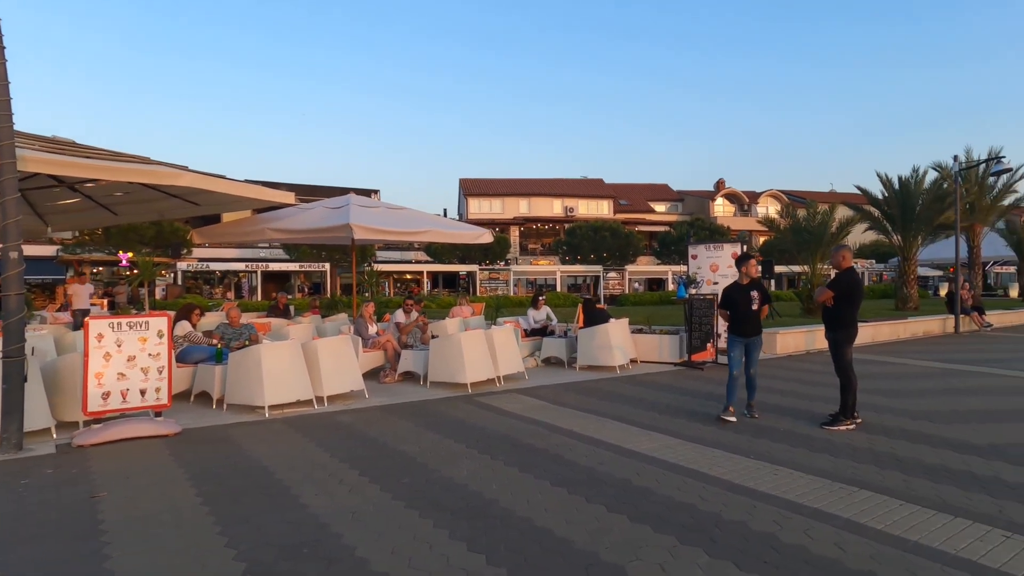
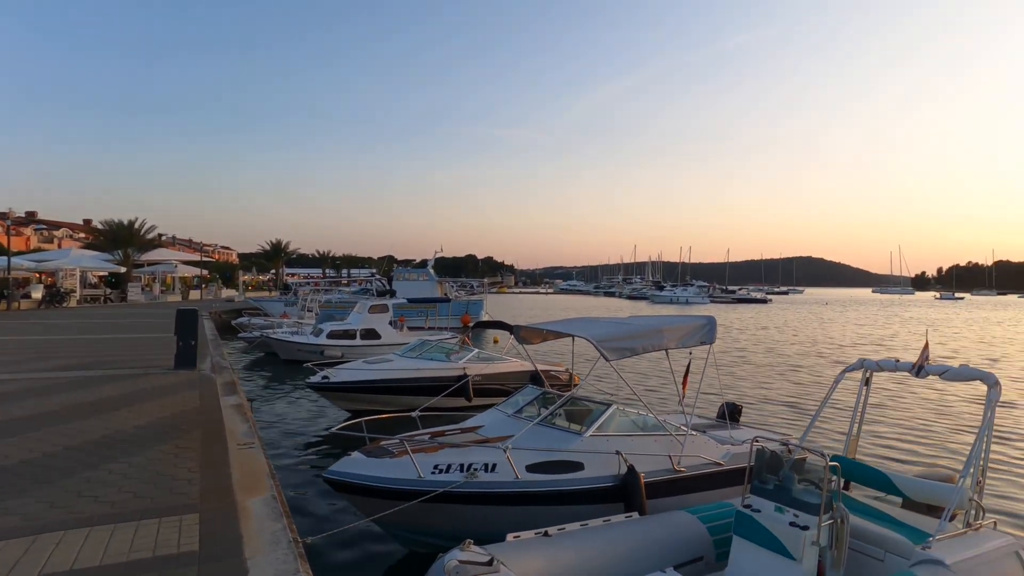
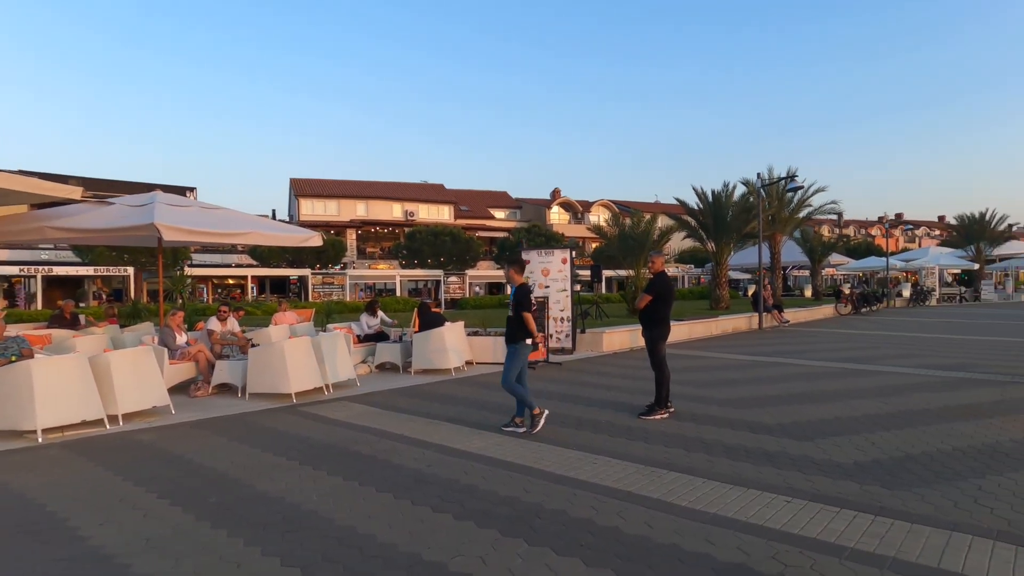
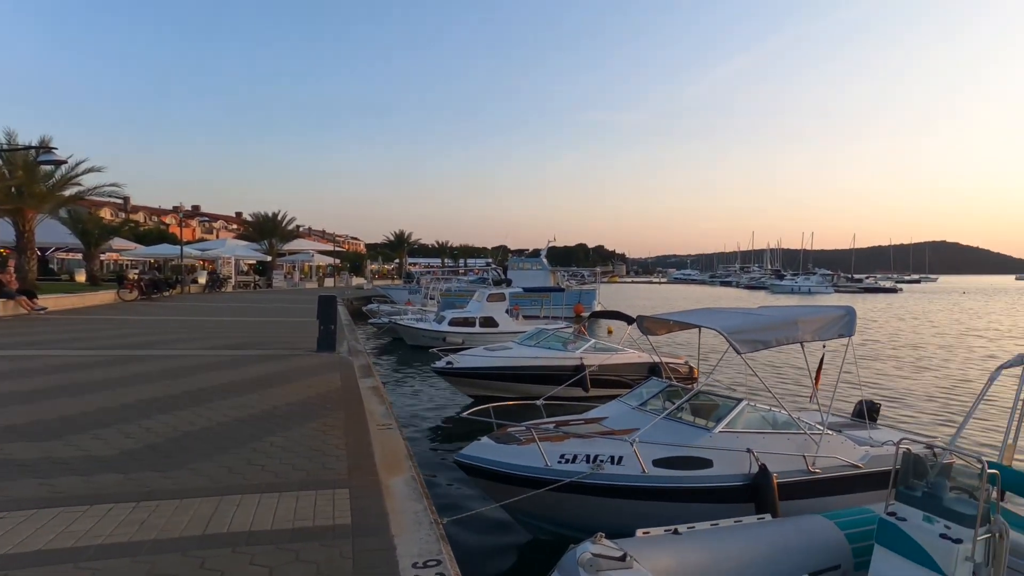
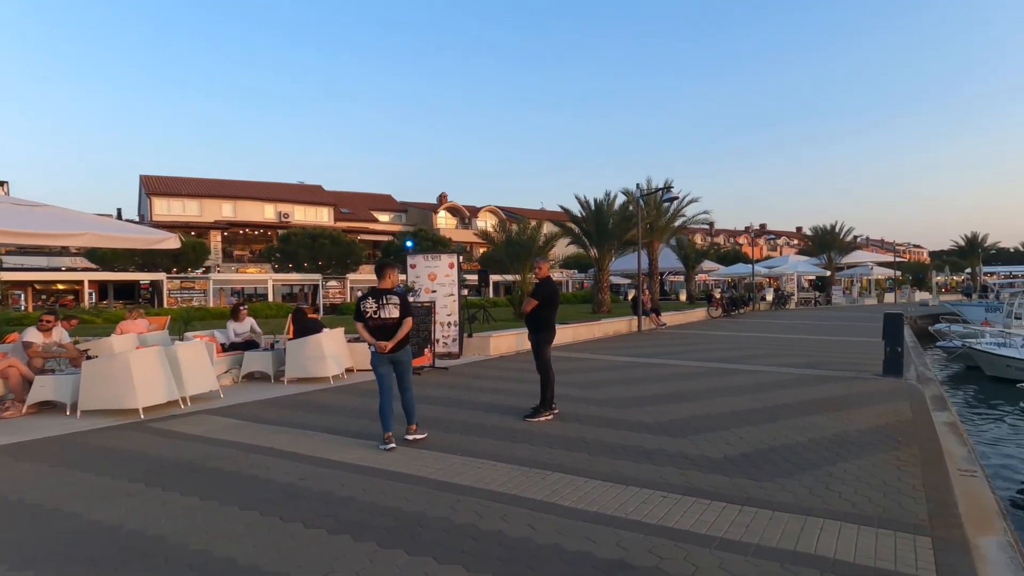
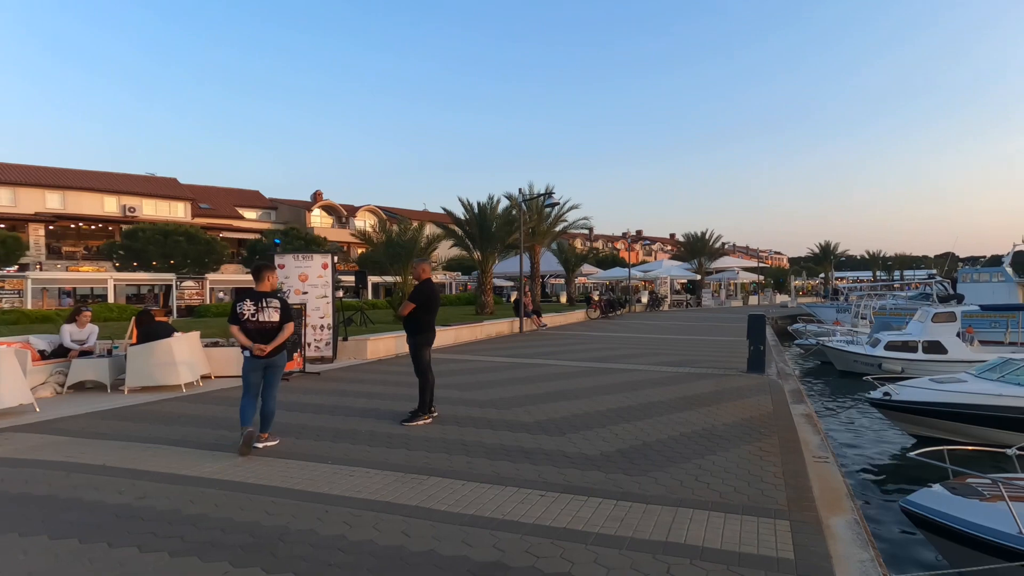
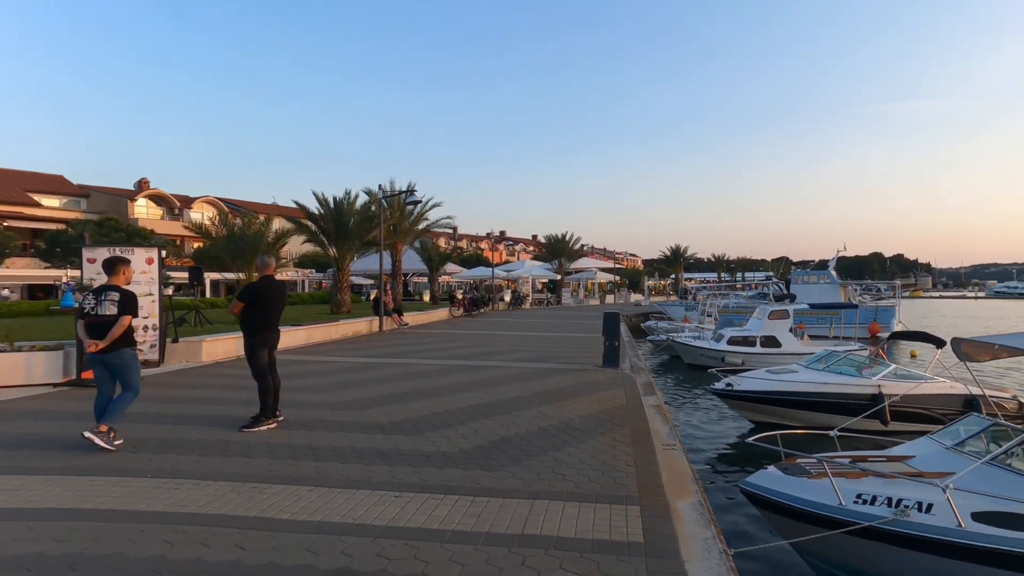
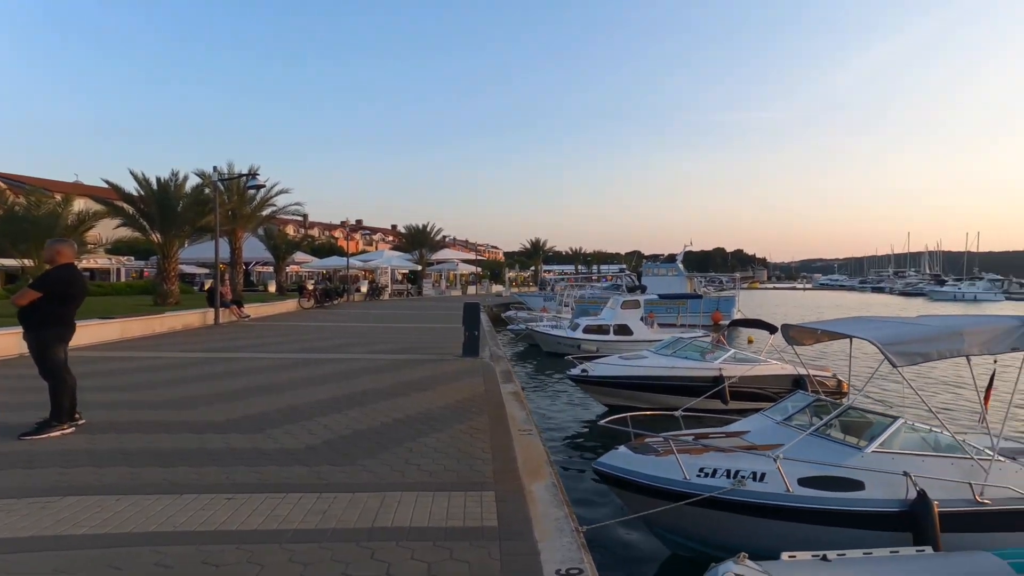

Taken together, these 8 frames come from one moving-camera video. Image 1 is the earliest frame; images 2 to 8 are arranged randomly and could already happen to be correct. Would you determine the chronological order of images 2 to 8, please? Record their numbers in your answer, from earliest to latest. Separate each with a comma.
3, 5, 6, 7, 8, 4, 2
